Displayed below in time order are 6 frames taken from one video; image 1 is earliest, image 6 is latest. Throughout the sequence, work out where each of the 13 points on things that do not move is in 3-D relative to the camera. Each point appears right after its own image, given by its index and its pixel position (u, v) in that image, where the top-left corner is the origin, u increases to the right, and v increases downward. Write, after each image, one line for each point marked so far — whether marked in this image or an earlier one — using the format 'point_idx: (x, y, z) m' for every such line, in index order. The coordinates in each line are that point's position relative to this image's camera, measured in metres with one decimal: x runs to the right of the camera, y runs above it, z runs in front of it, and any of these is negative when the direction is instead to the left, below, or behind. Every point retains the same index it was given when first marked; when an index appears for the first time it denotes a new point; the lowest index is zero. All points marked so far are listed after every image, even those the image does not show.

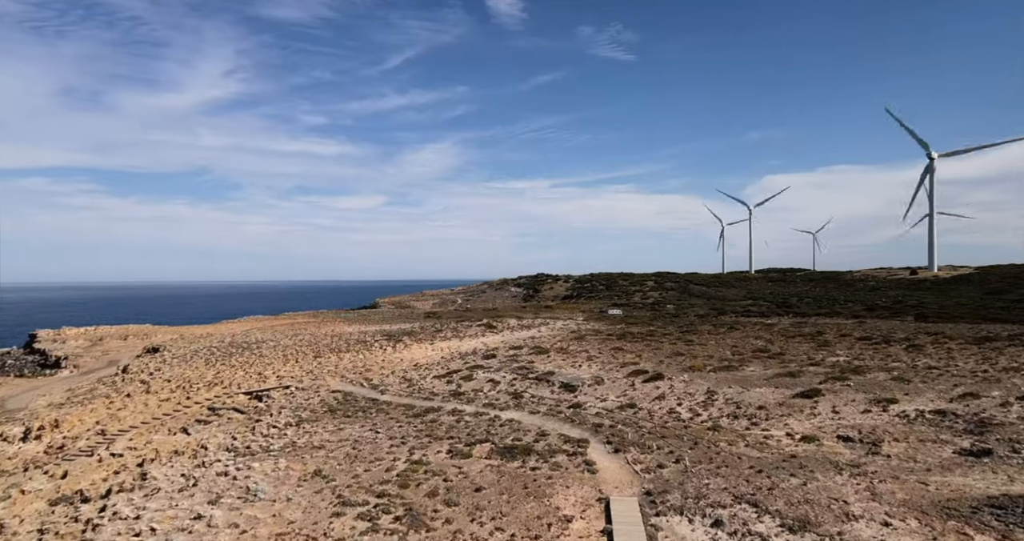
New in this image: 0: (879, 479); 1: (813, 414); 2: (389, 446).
0: (+7.5, -4.3, +13.1) m
1: (+8.4, -4.0, +18.2) m
2: (-3.5, -5.0, +18.5) m
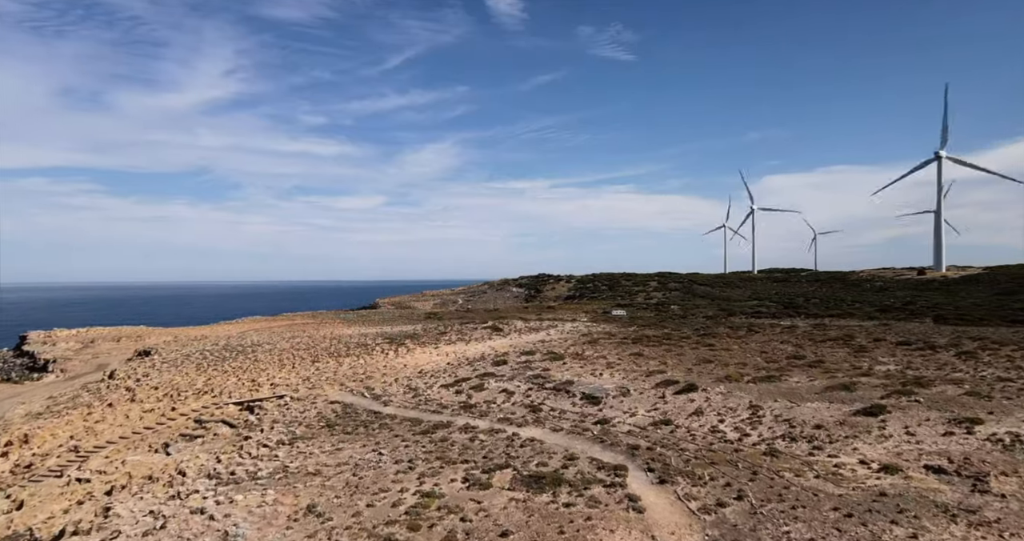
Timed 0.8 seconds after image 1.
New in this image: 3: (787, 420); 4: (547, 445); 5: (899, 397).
0: (+8.1, -4.3, +10.7) m
1: (+9.0, -4.0, +15.7) m
2: (-2.9, -5.0, +16.1) m
3: (+7.7, -4.1, +18.0) m
4: (+1.0, -4.9, +18.1) m
5: (+10.8, -3.5, +18.0) m
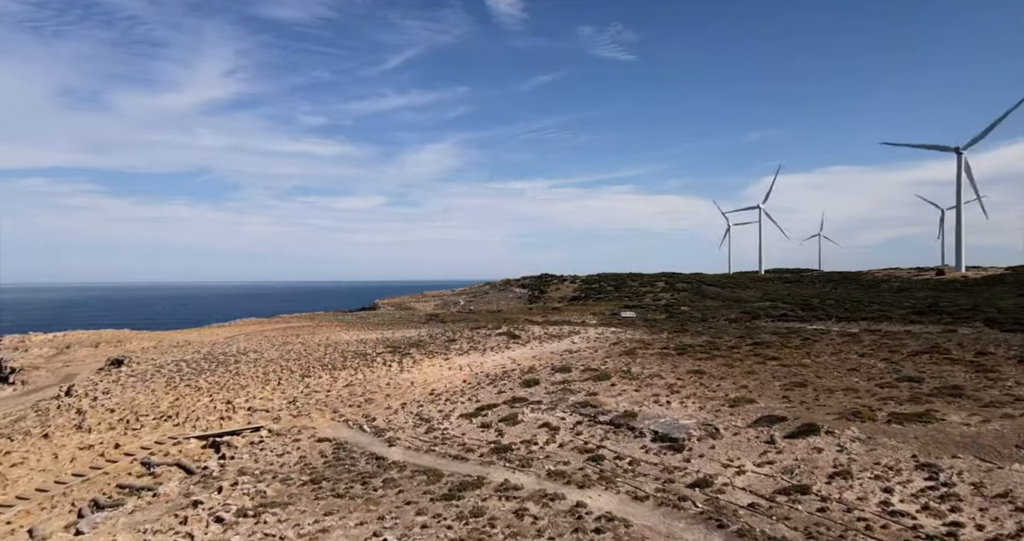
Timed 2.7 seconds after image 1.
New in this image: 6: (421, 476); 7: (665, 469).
0: (+9.4, -4.2, +4.6) m
1: (+10.3, -3.9, +9.7) m
2: (-1.6, -4.9, +10.0) m
3: (+9.0, -4.1, +12.0) m
4: (+2.3, -4.8, +12.0) m
5: (+12.1, -3.5, +11.9) m
6: (-2.3, -5.2, +16.4) m
7: (+3.6, -4.7, +15.4) m
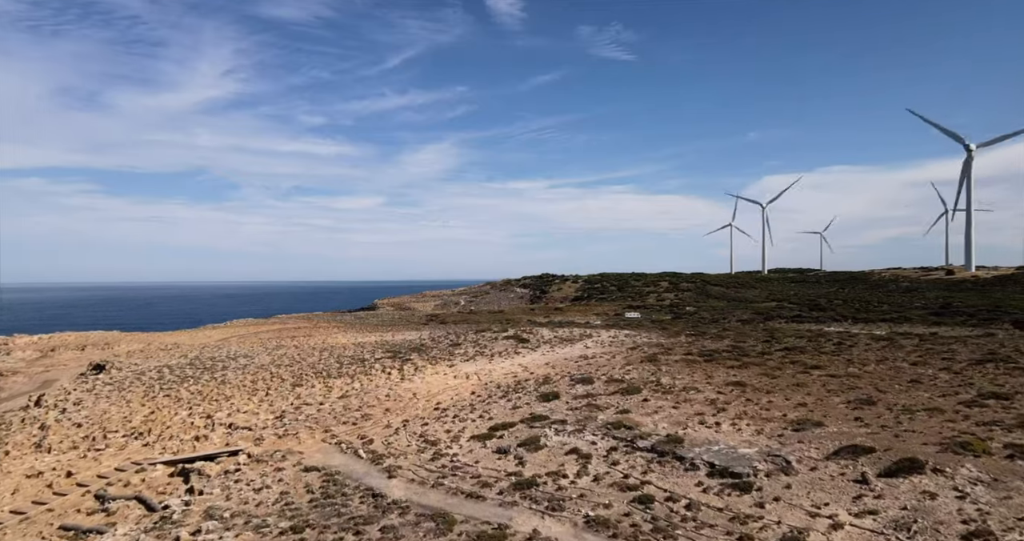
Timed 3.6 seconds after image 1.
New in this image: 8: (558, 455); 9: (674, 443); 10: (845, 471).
0: (+10.0, -4.1, +1.5) m
1: (+10.9, -3.9, +6.5) m
2: (-1.0, -4.9, +6.8) m
3: (+9.6, -4.0, +8.8) m
4: (+2.9, -4.8, +8.9) m
5: (+12.7, -3.4, +8.8) m
6: (-1.7, -5.1, +13.2) m
7: (+4.2, -4.6, +12.2) m
8: (+1.2, -4.8, +17.0) m
9: (+4.1, -4.4, +16.5) m
10: (+6.9, -4.2, +13.5) m
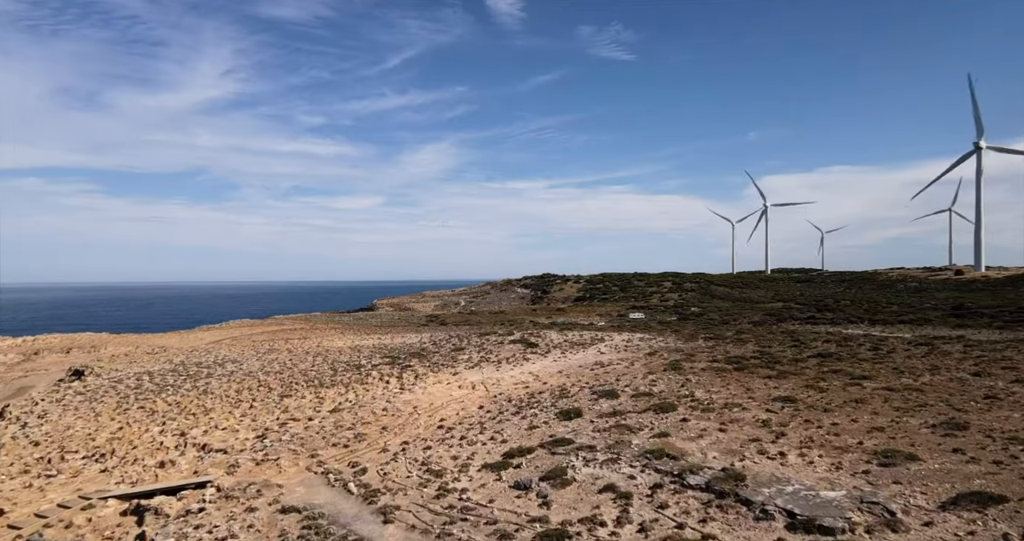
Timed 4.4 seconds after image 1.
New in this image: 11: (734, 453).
0: (+10.5, -4.1, -1.6) m
1: (+11.4, -3.8, +3.5) m
2: (-0.5, -4.8, +3.8) m
3: (+10.0, -4.0, +5.8) m
4: (+3.3, -4.7, +5.8) m
5: (+13.1, -3.4, +5.7) m
6: (-1.2, -5.1, +10.1) m
7: (+4.7, -4.6, +9.2) m
8: (+1.7, -4.8, +14.0) m
9: (+4.6, -4.3, +13.4) m
10: (+7.4, -4.1, +10.4) m
11: (+5.1, -4.2, +15.2) m
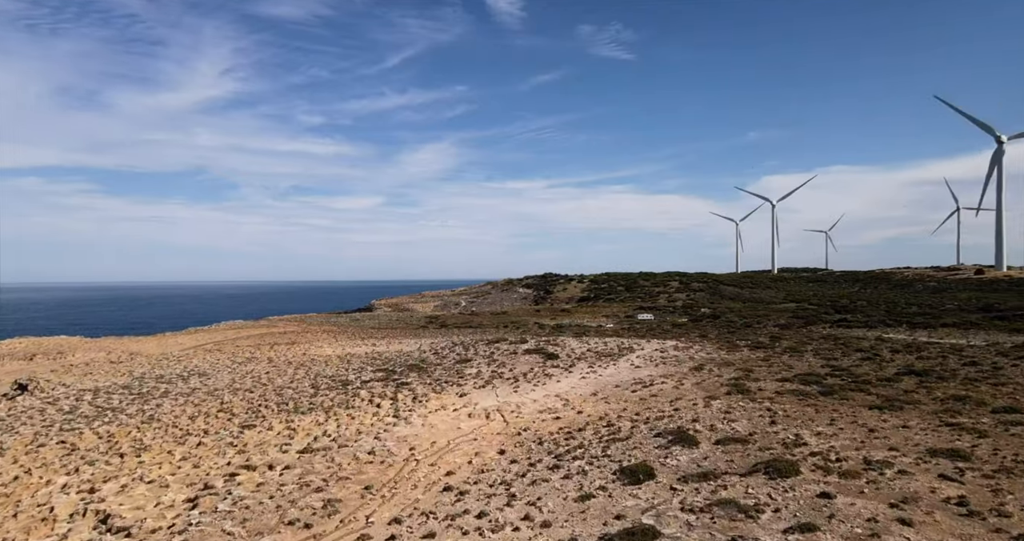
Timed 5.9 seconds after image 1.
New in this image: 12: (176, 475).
0: (+11.4, -4.0, -8.0) m
1: (+12.3, -3.7, -3.0) m
2: (+0.4, -4.7, -2.7) m
3: (+10.9, -3.9, -0.7) m
4: (+4.2, -4.6, -0.6) m
5: (+14.0, -3.3, -0.7) m
6: (-0.4, -5.0, +3.7) m
7: (+5.6, -4.5, +2.7) m
8: (+2.6, -4.7, +7.5) m
9: (+5.5, -4.2, +7.0) m
10: (+8.3, -4.0, +4.0) m
11: (+6.0, -4.1, +8.7) m
12: (-9.3, -5.7, +18.1) m
